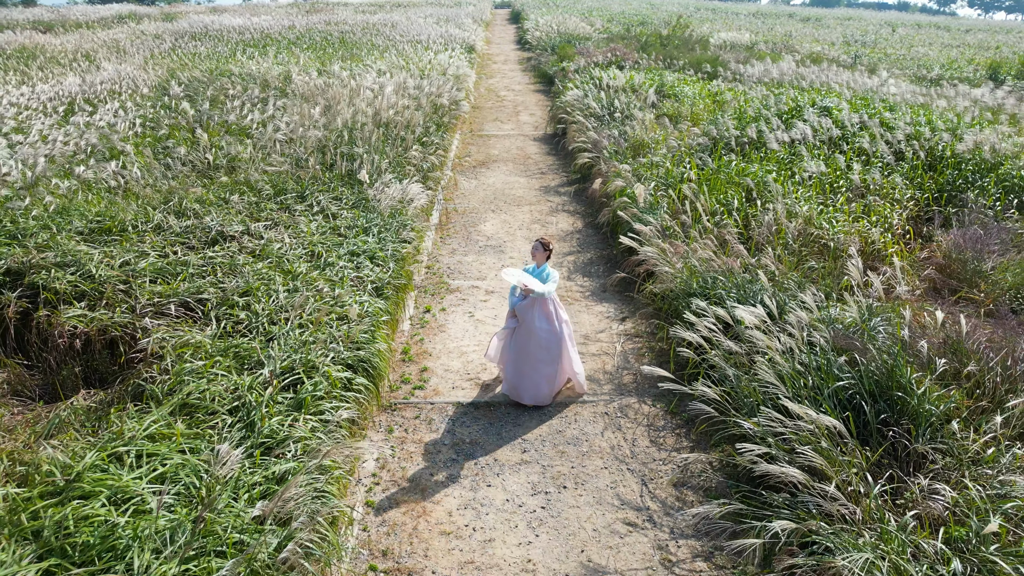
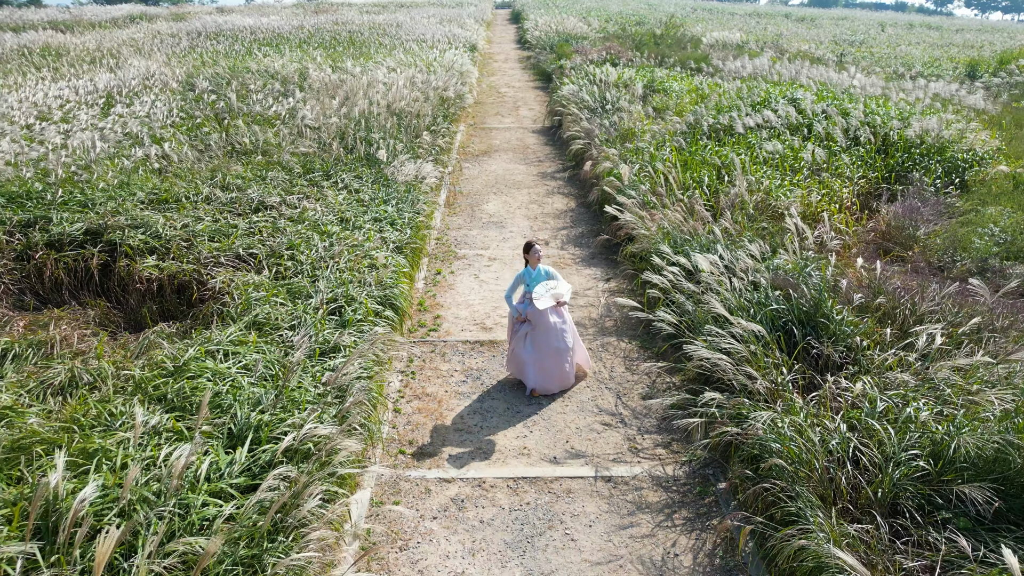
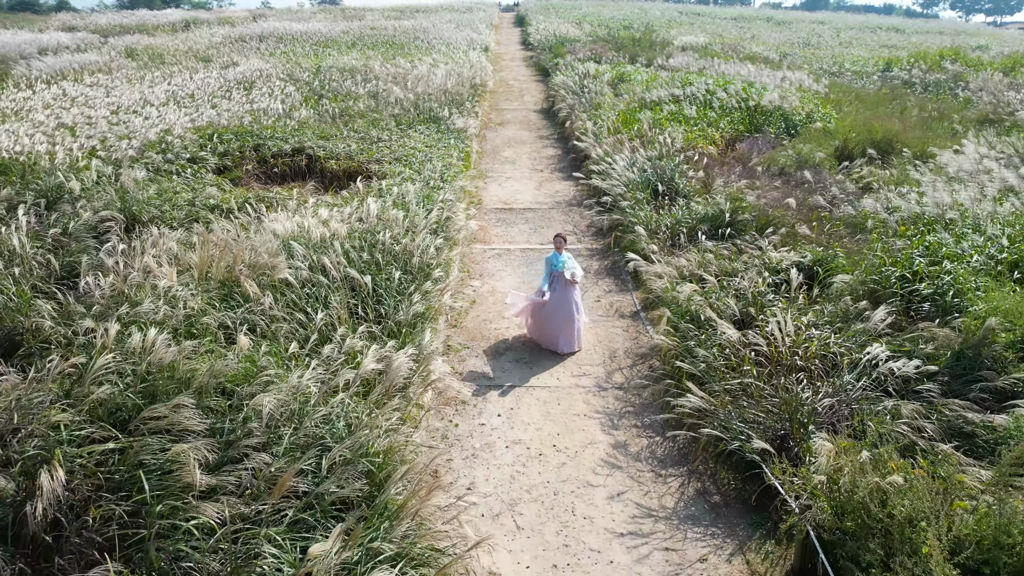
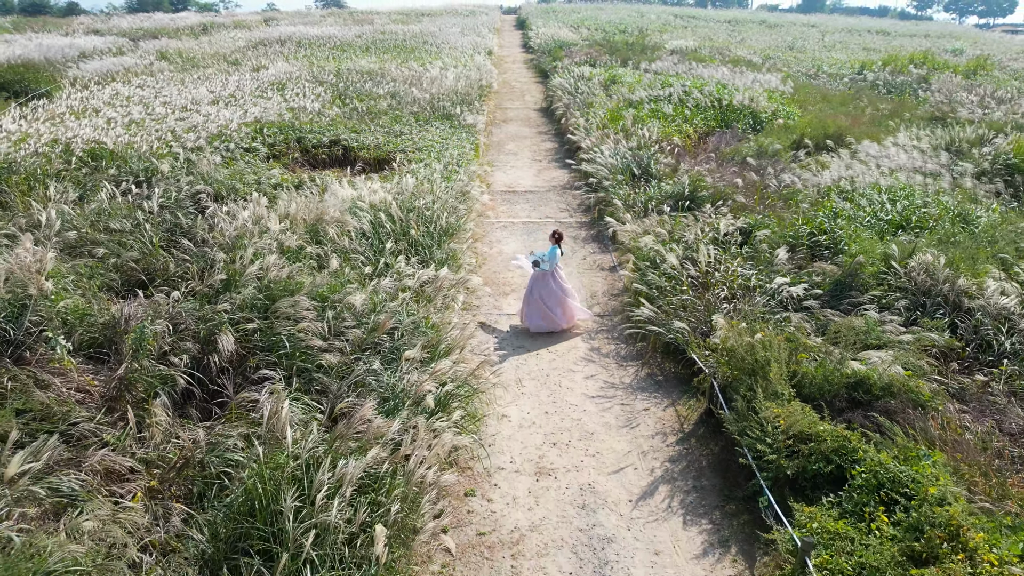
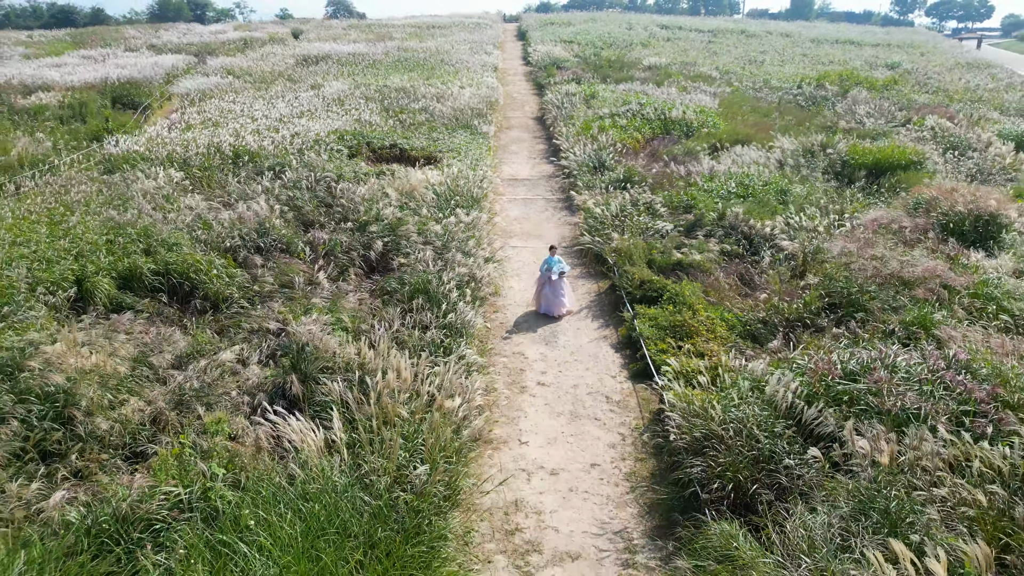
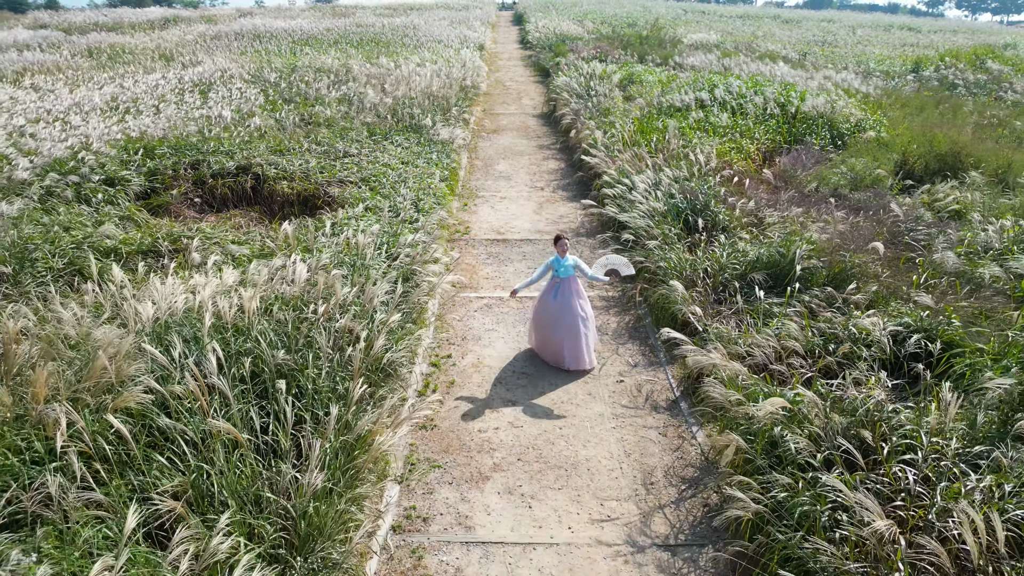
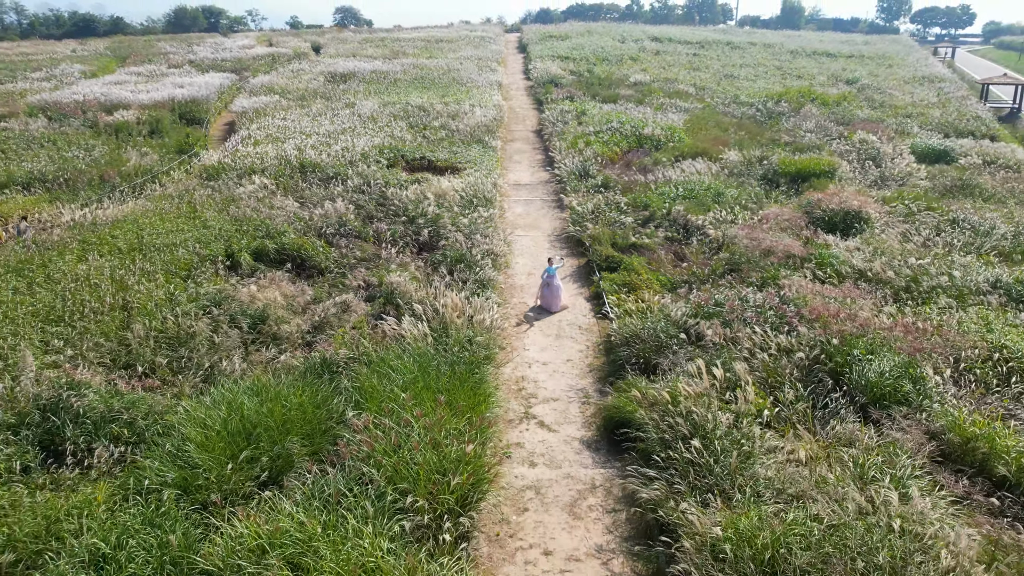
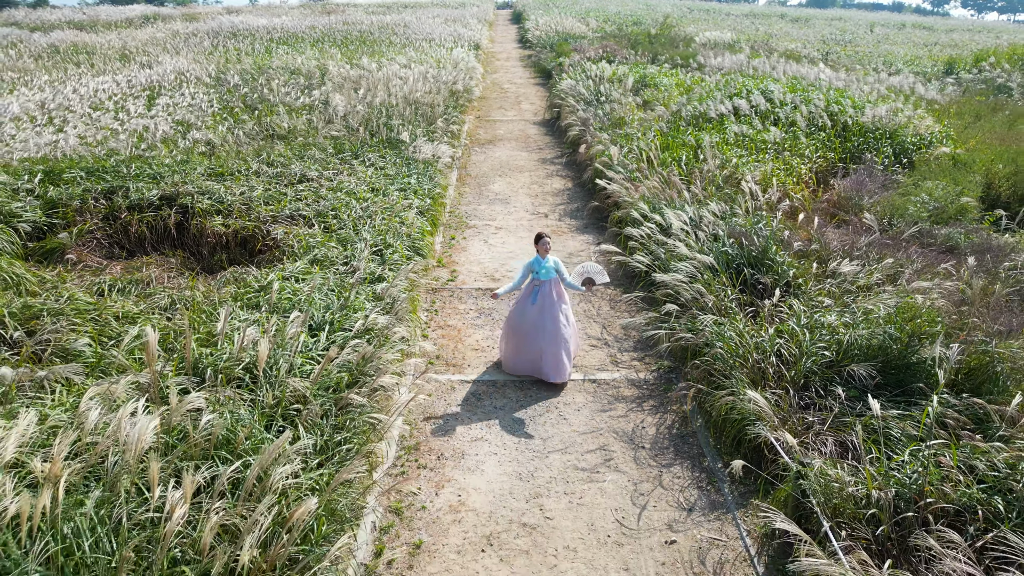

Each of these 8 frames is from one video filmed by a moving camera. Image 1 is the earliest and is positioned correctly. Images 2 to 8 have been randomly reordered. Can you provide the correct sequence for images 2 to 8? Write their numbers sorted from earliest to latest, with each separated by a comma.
2, 8, 6, 3, 4, 5, 7
